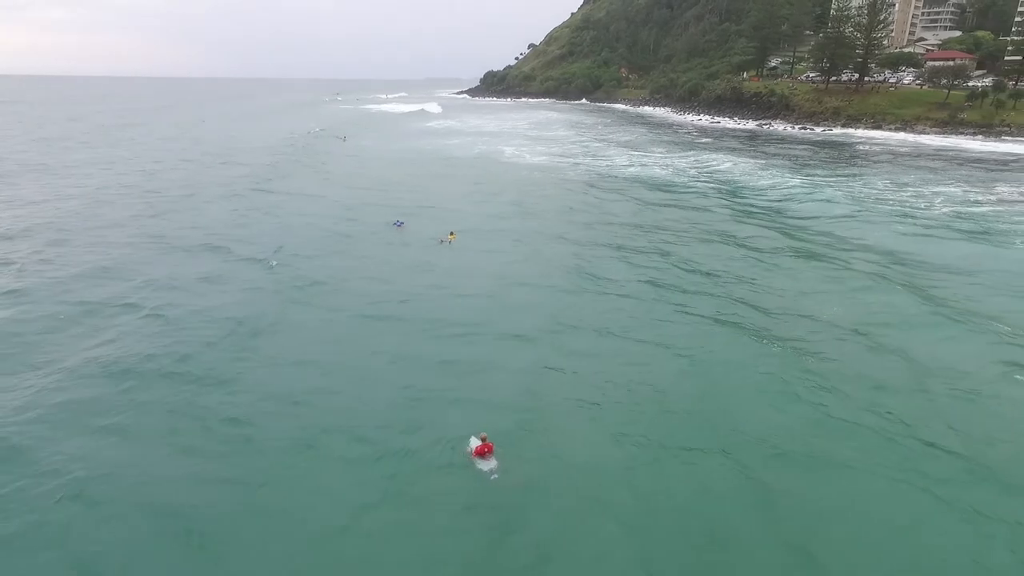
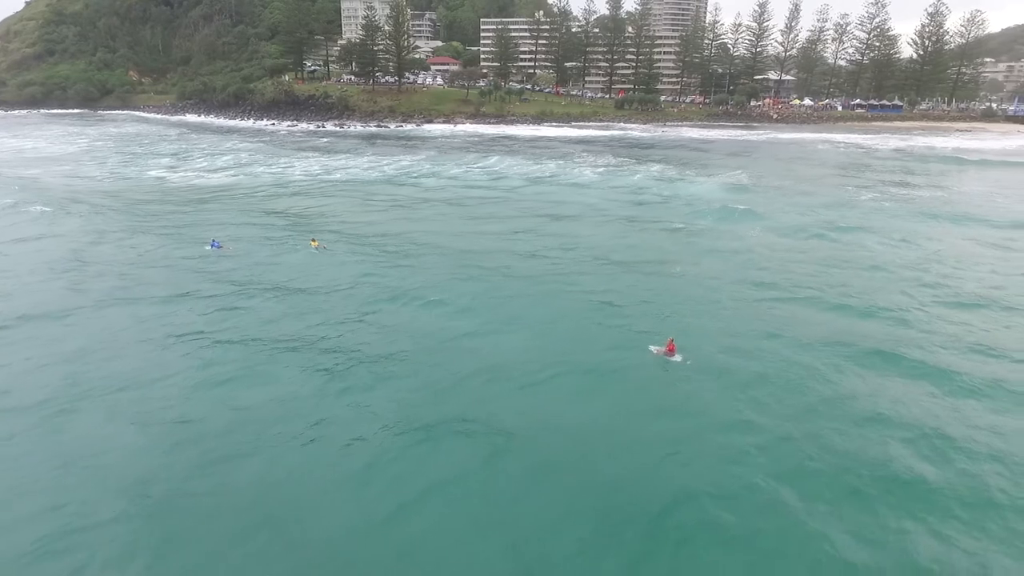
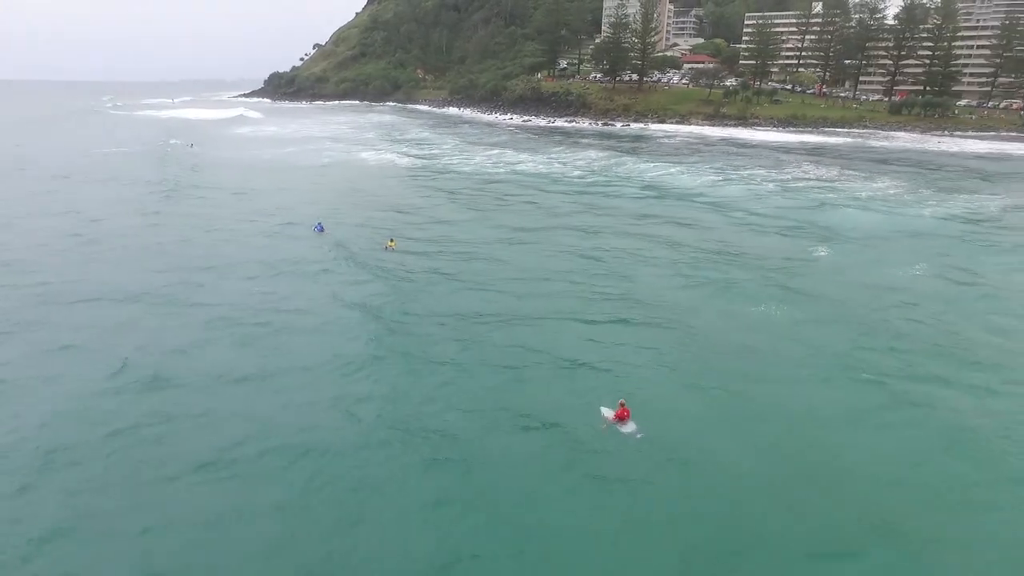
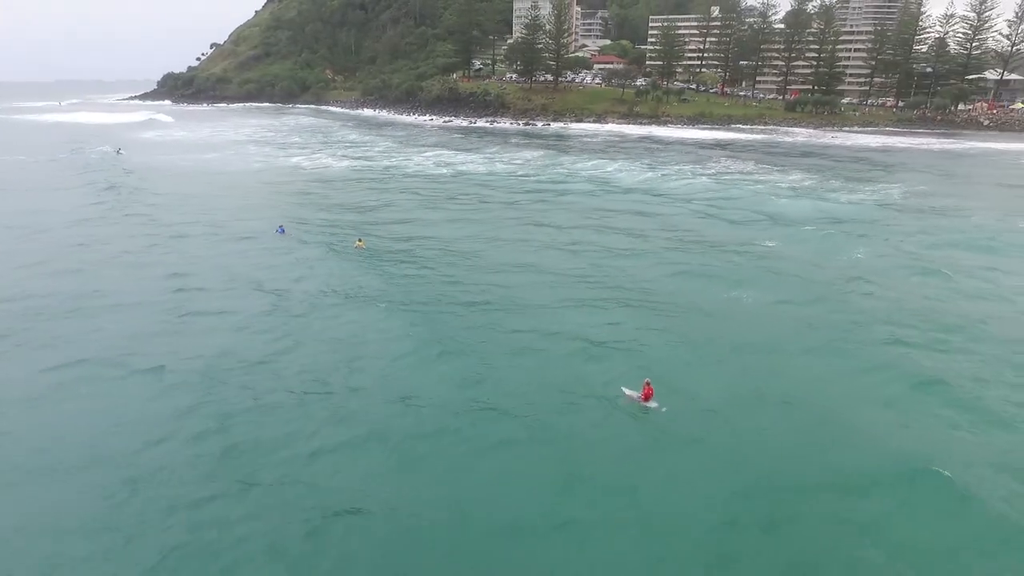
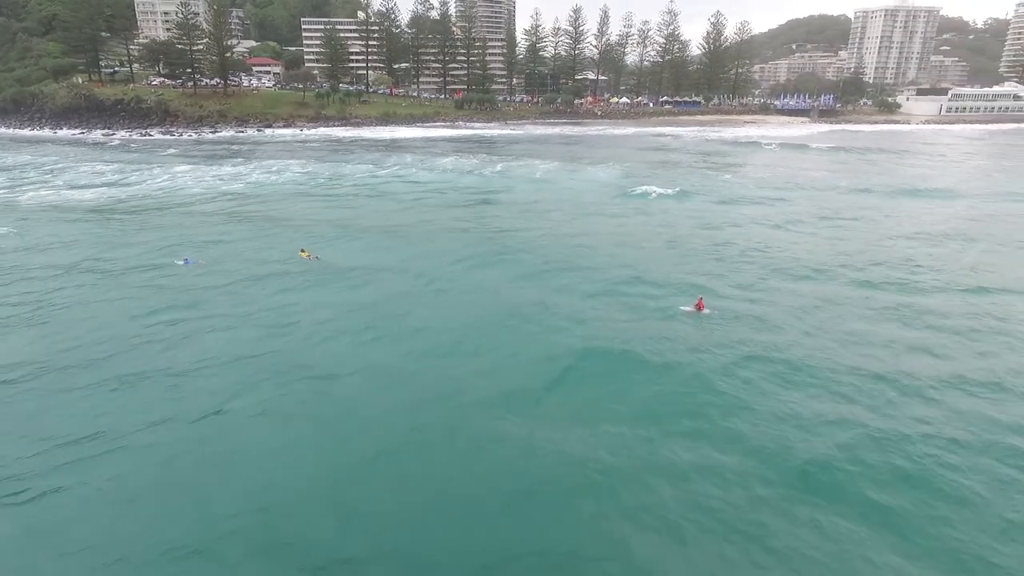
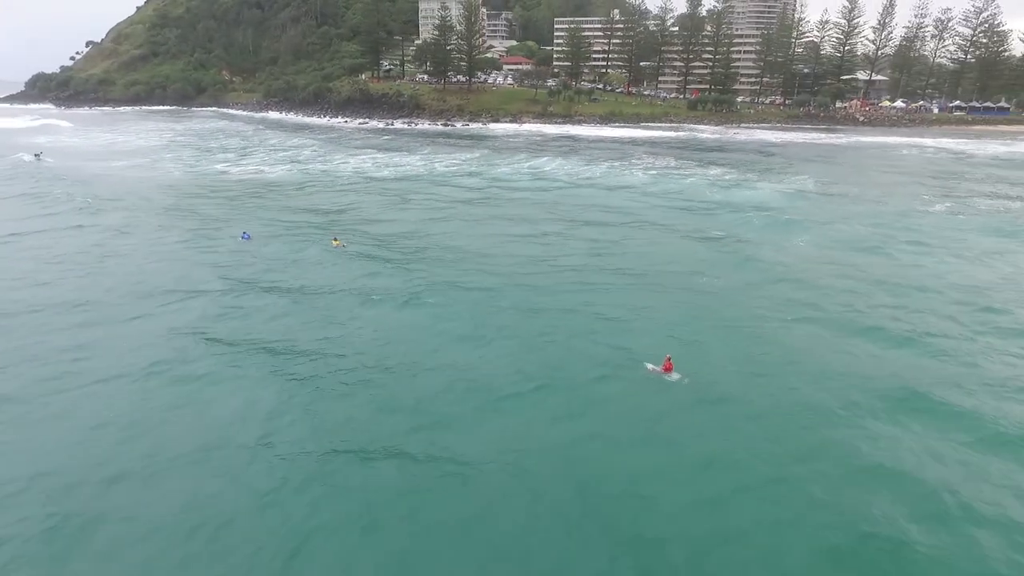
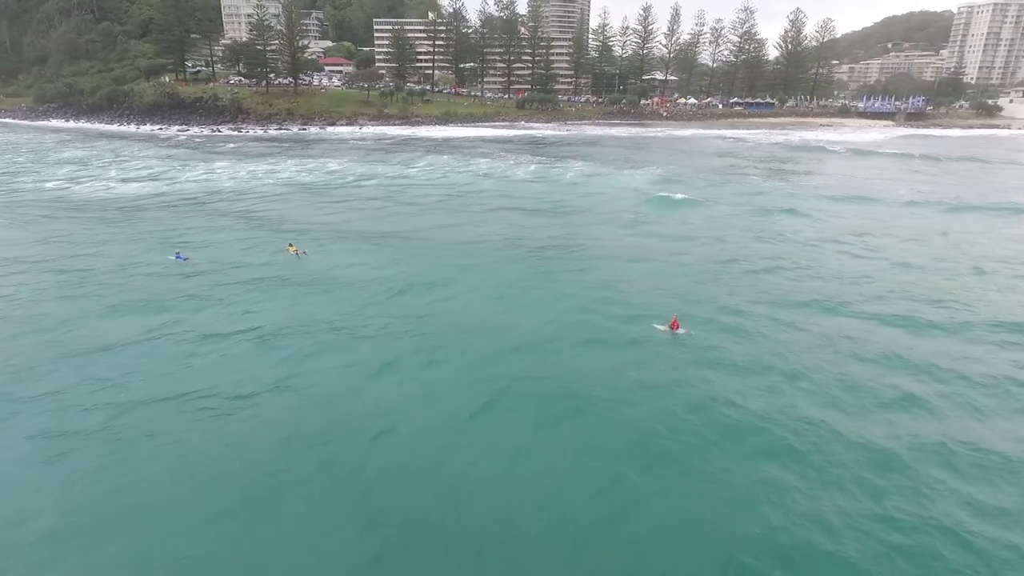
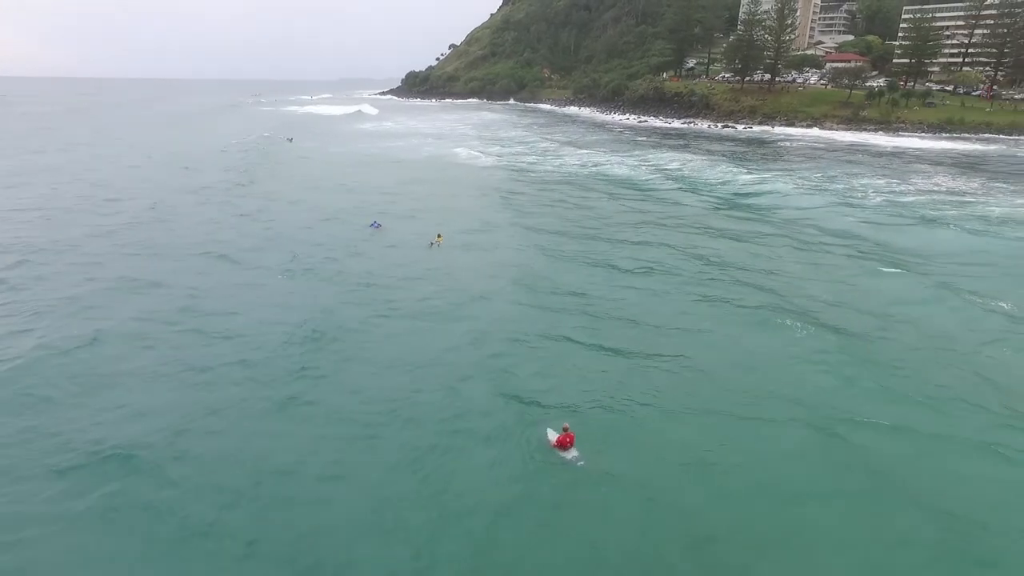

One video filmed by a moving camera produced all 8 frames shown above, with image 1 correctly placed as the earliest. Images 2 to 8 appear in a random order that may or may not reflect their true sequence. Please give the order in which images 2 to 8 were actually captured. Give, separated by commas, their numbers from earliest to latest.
8, 3, 4, 6, 2, 7, 5
